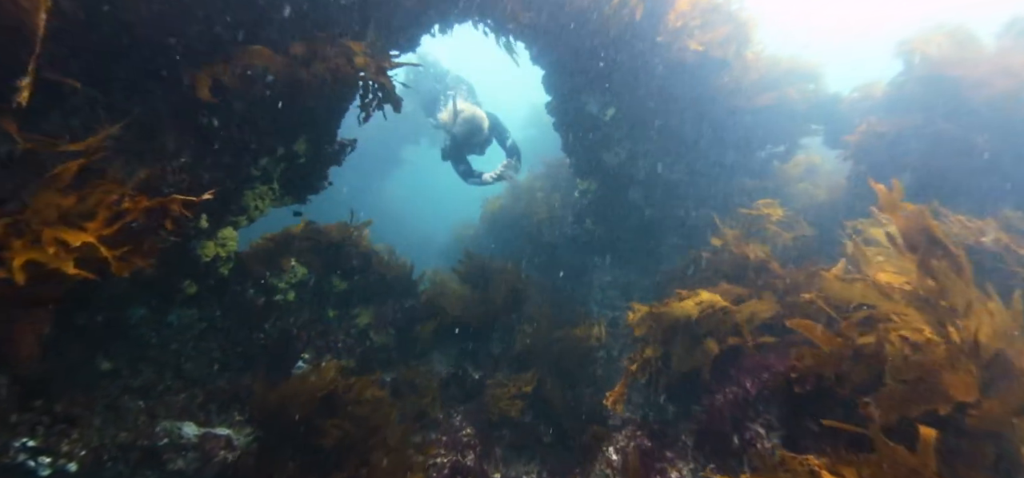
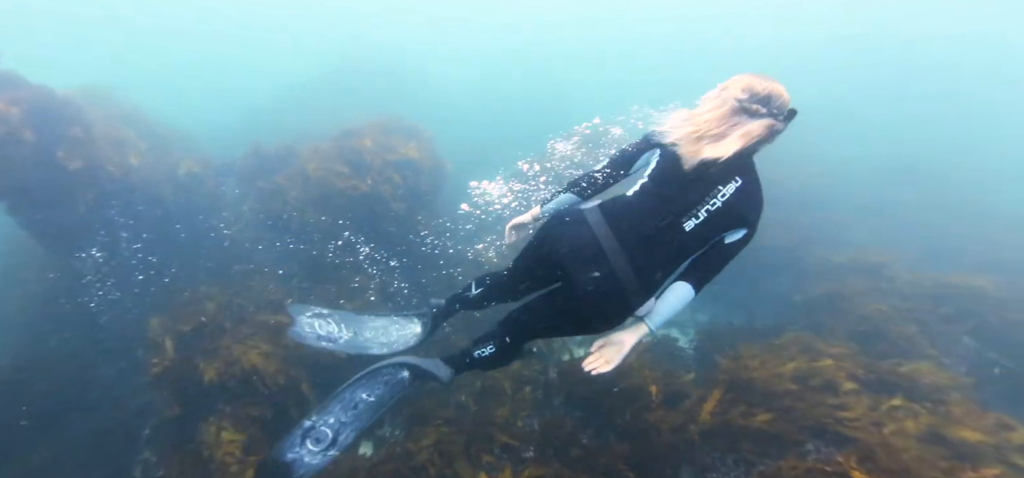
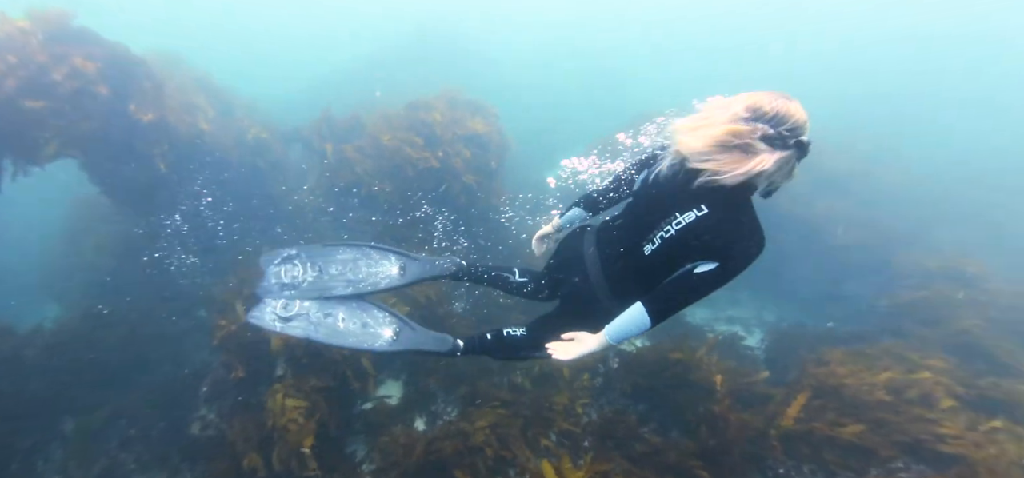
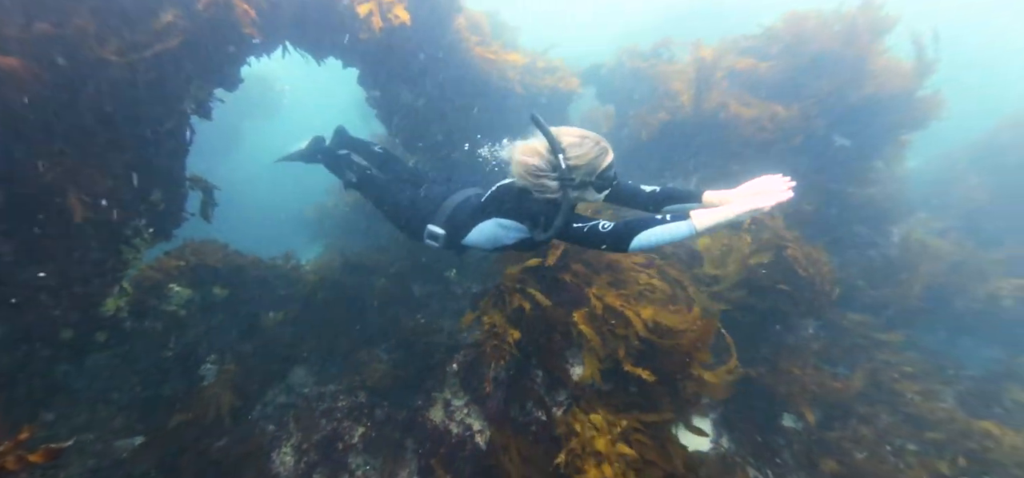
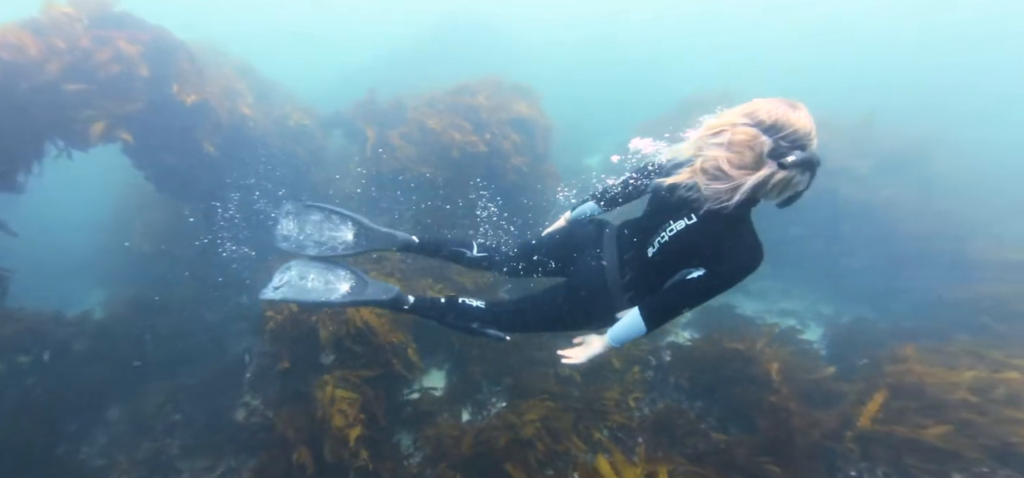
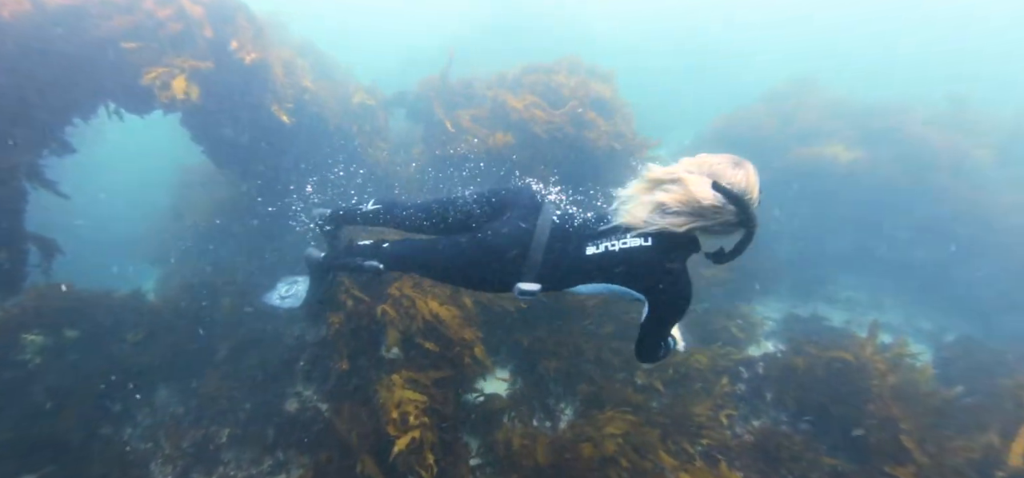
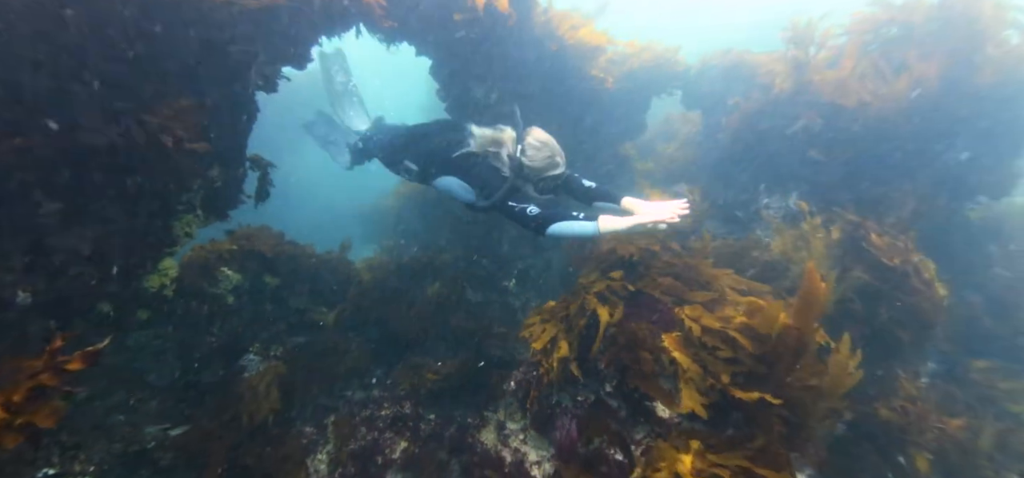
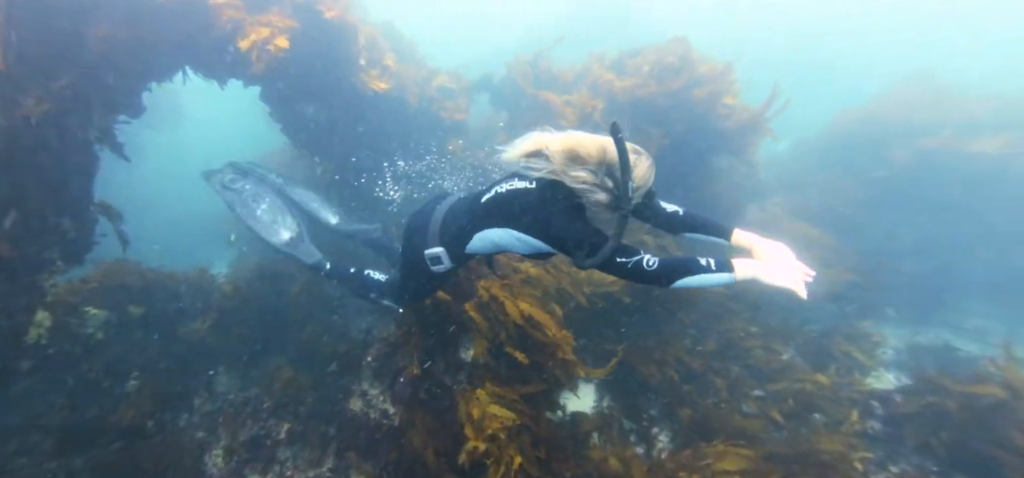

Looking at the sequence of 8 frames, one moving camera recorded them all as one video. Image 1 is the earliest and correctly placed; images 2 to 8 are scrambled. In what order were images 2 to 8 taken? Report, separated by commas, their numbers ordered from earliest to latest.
7, 4, 8, 6, 5, 3, 2
